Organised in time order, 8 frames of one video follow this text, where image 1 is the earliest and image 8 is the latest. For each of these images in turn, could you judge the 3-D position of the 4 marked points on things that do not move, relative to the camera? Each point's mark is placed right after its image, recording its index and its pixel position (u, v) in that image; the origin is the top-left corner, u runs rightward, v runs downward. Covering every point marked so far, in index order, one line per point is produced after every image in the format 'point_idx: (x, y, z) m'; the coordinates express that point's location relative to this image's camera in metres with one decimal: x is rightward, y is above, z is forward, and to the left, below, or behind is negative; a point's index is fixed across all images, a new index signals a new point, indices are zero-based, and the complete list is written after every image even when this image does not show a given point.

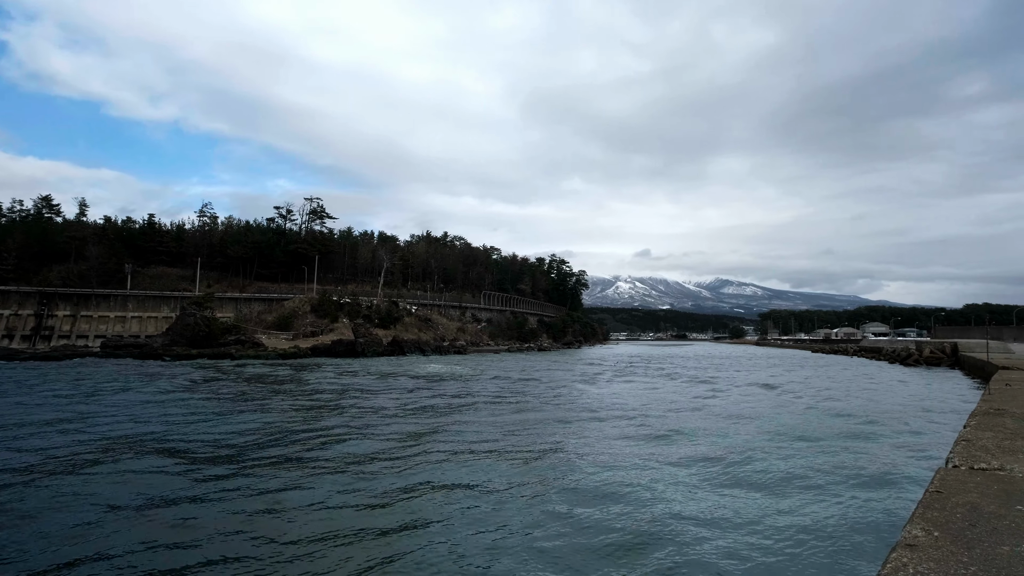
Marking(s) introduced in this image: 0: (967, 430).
0: (+4.3, -1.3, +5.4) m
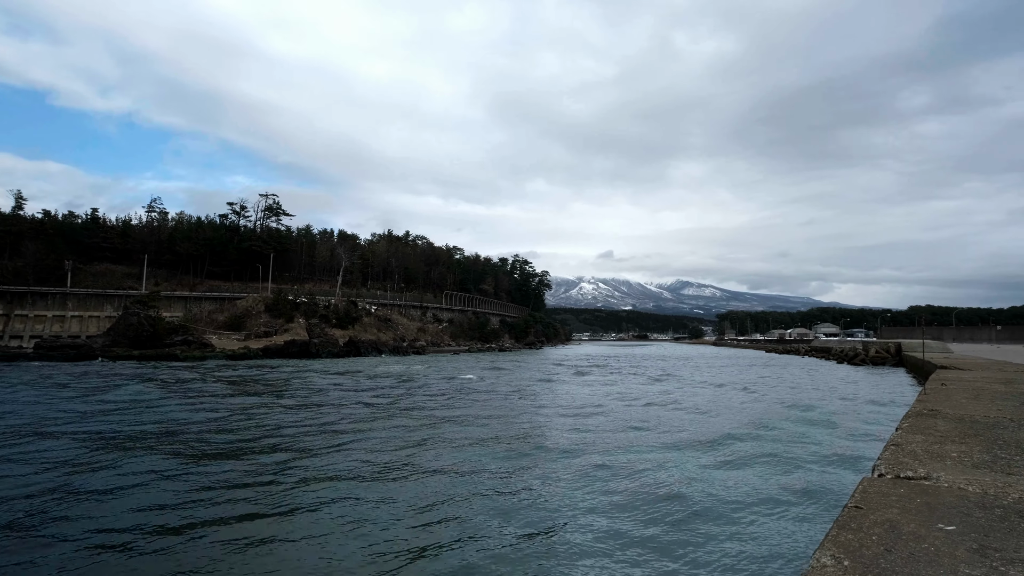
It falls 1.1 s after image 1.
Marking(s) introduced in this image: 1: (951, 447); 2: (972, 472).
0: (+3.6, -1.3, +5.2) m
1: (+3.5, -1.3, +4.5) m
2: (+3.0, -1.2, +3.7) m
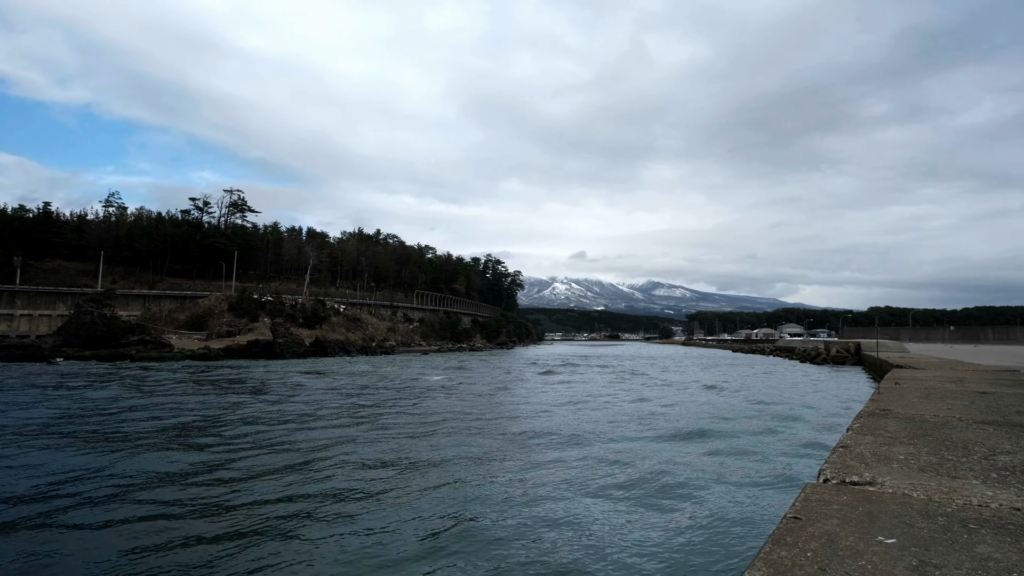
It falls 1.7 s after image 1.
0: (+3.0, -1.3, +5.1) m
1: (+3.0, -1.2, +4.4) m
2: (+2.5, -1.2, +3.5) m
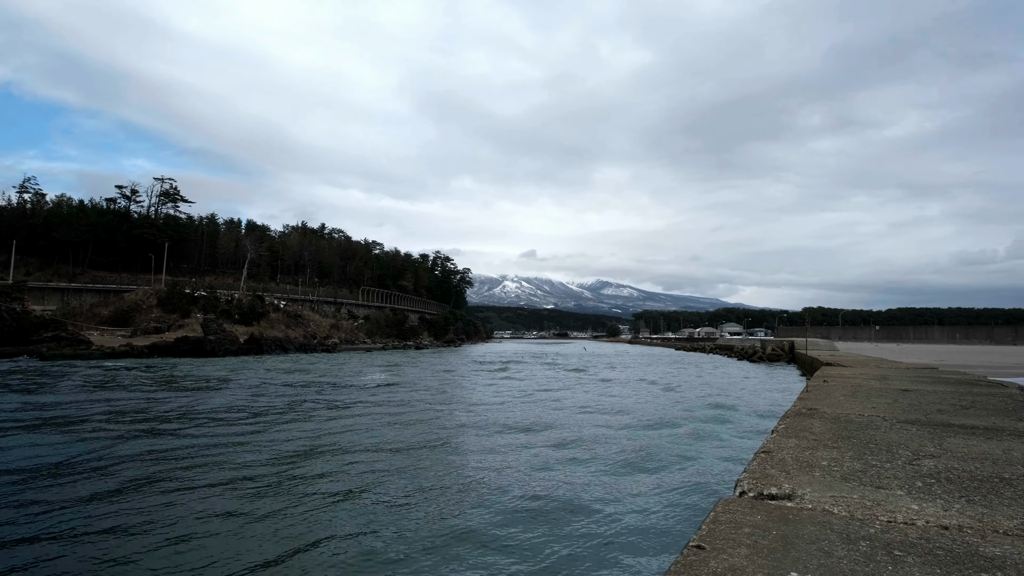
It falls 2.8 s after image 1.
0: (+2.2, -1.2, +4.8) m
1: (+2.2, -1.2, +4.0) m
2: (+1.8, -1.1, +3.2) m
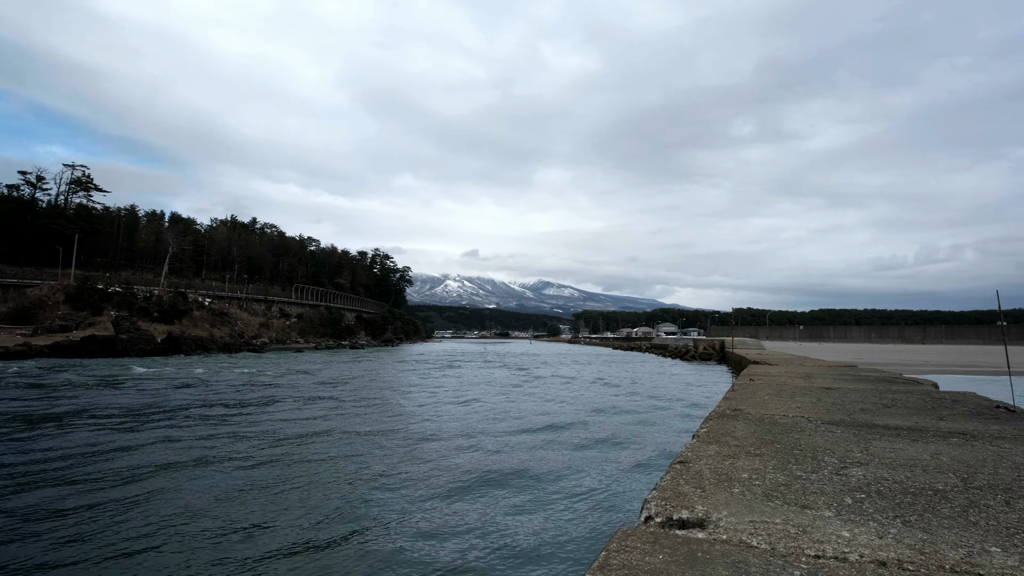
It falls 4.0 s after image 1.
0: (+1.4, -1.2, +4.3) m
1: (+1.4, -1.1, +3.6) m
2: (+1.2, -1.0, +2.7) m
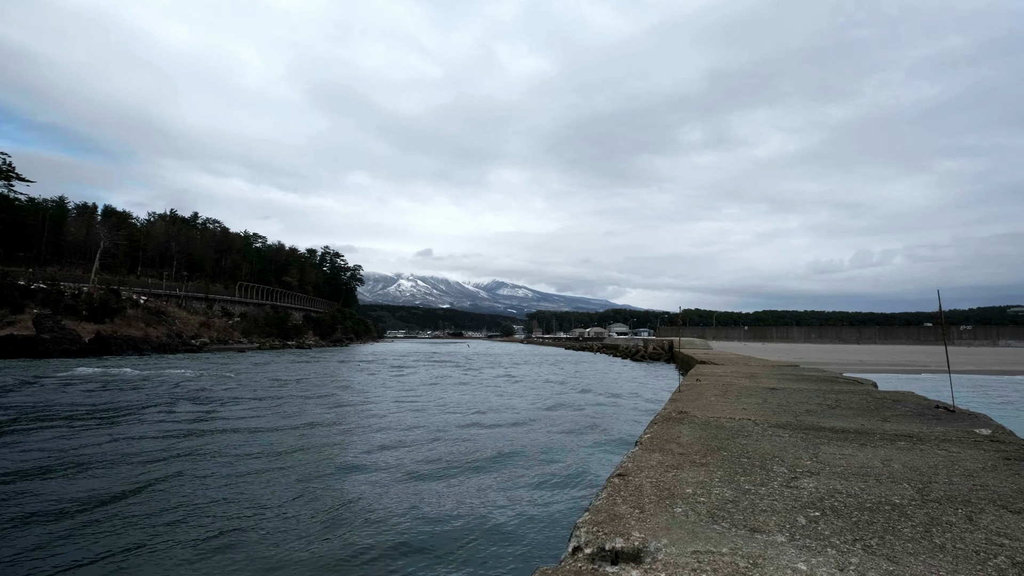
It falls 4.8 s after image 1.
0: (+0.9, -1.1, +4.0) m
1: (+1.0, -1.1, +3.2) m
2: (+0.8, -1.0, +2.3) m
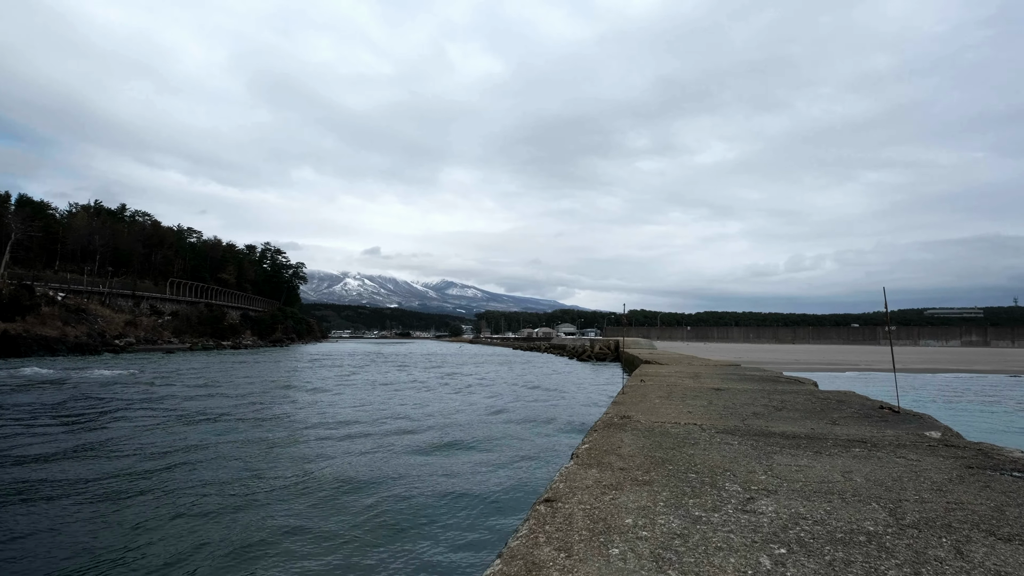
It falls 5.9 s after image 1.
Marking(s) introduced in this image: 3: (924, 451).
0: (+0.3, -1.1, +3.4) m
1: (+0.5, -1.0, +2.7) m
2: (+0.4, -0.9, +1.8) m
3: (+2.9, -1.2, +4.0) m
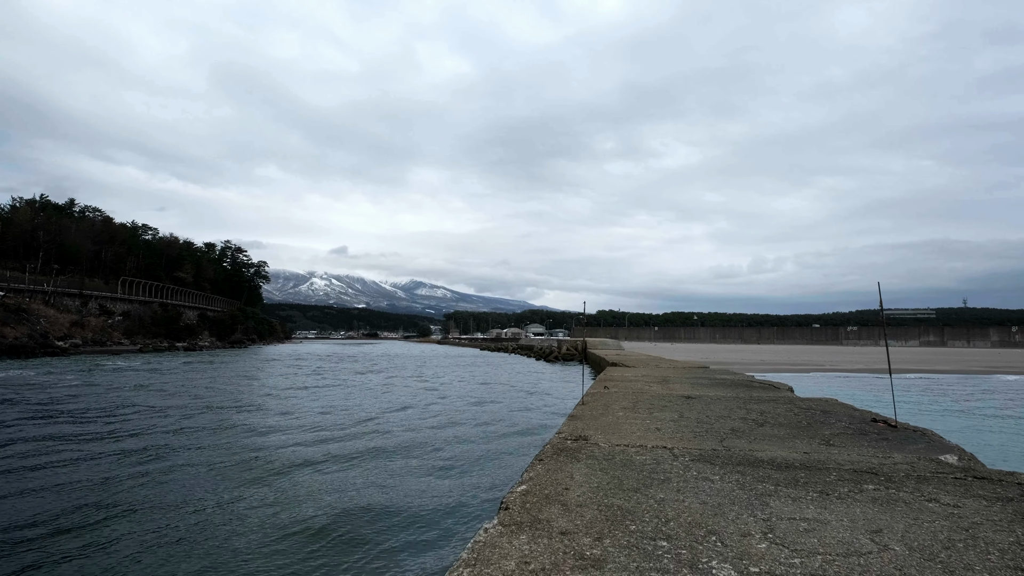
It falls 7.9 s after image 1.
0: (-0.1, -1.0, +2.4) m
1: (+0.1, -0.9, +1.7) m
2: (+0.1, -0.9, +0.8) m
3: (+2.5, -1.1, +3.2) m
